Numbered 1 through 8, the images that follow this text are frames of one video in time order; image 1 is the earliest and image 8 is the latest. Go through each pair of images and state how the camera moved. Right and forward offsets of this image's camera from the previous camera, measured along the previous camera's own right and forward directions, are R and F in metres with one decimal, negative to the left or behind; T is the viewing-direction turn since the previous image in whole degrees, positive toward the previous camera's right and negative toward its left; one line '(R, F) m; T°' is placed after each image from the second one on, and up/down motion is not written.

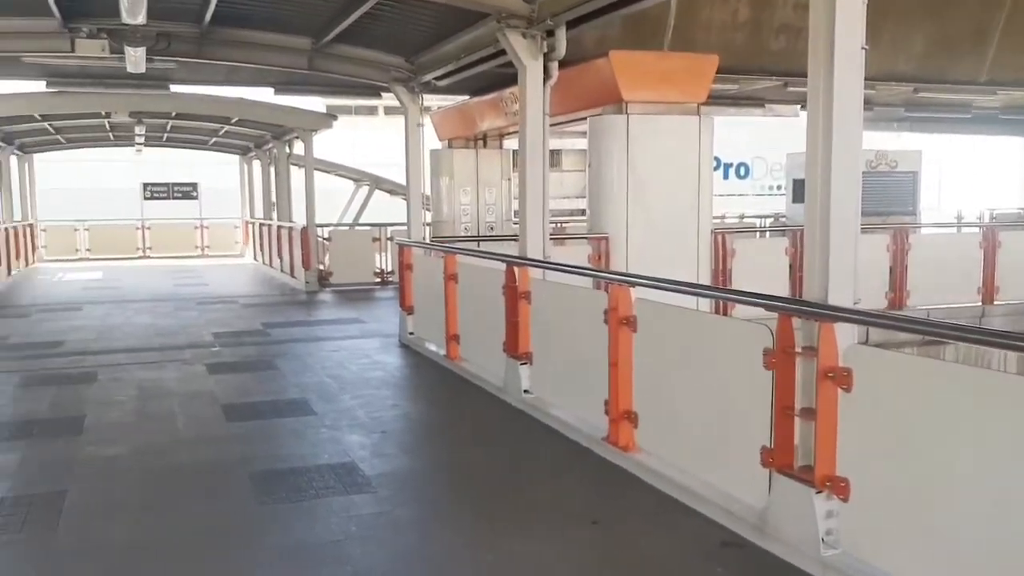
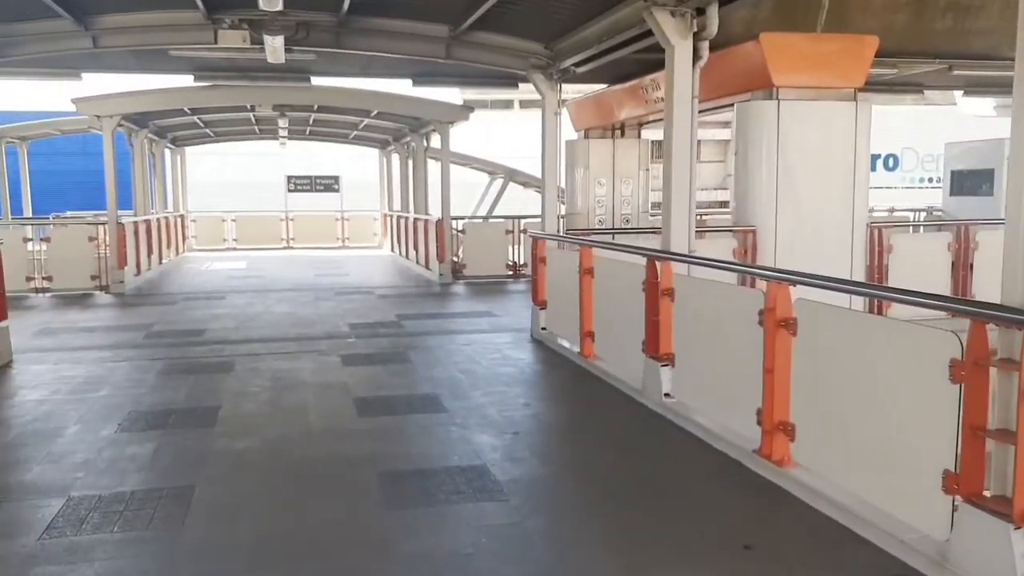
(-0.1, +0.5) m; -9°
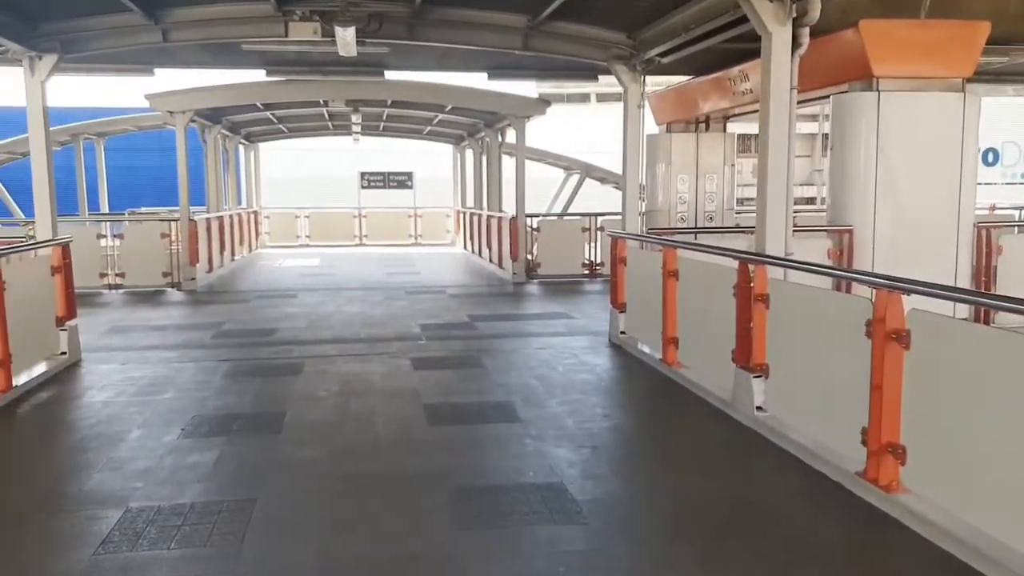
(-0.1, +0.4) m; -5°
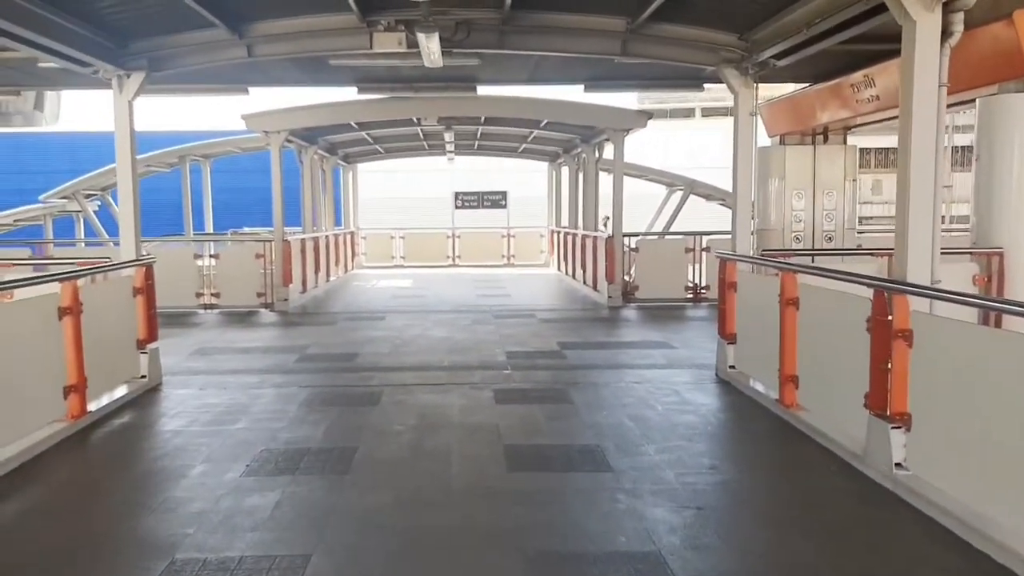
(0.0, +0.7) m; -7°
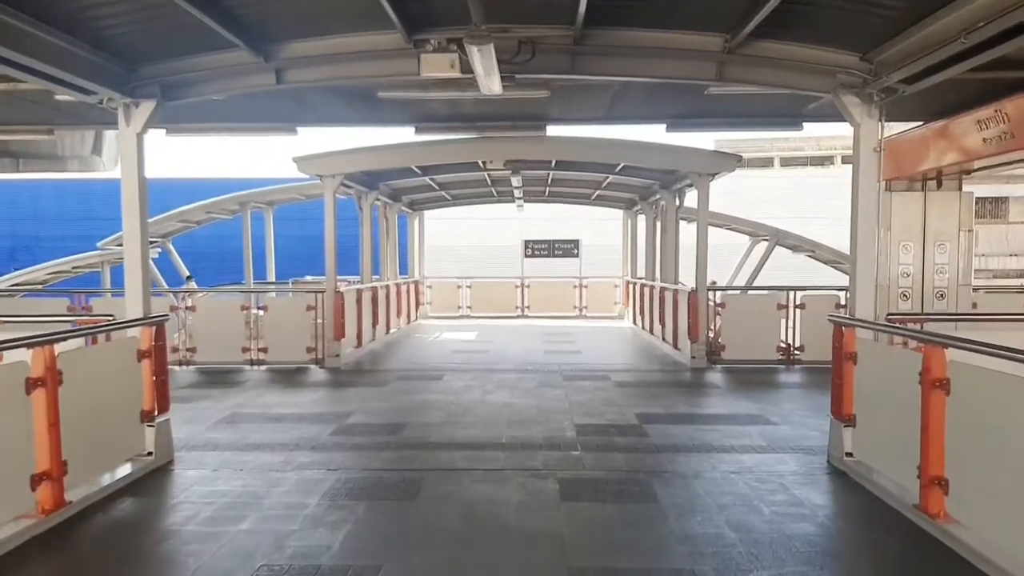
(0.0, +1.2) m; -5°
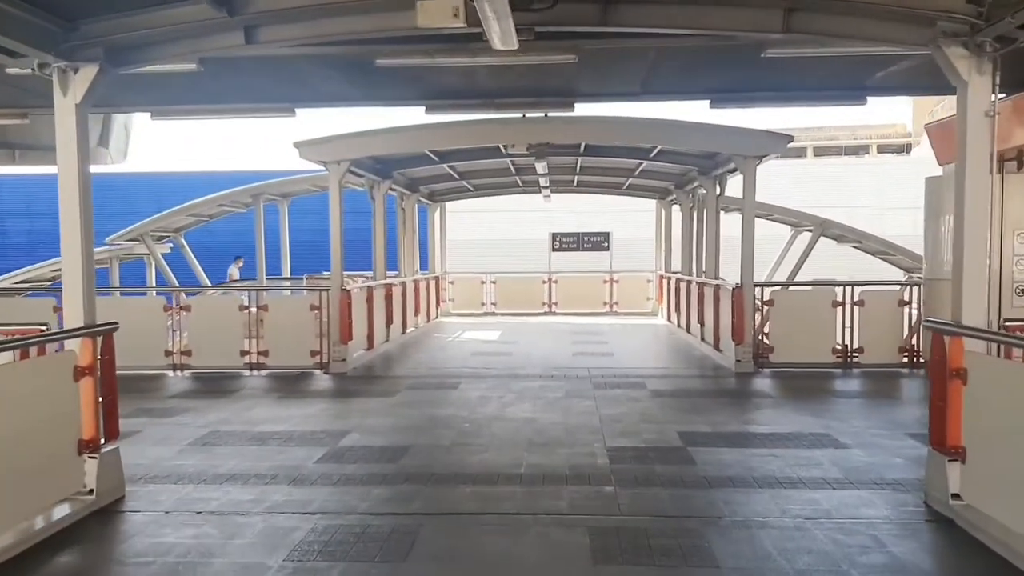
(+0.1, +1.2) m; -2°
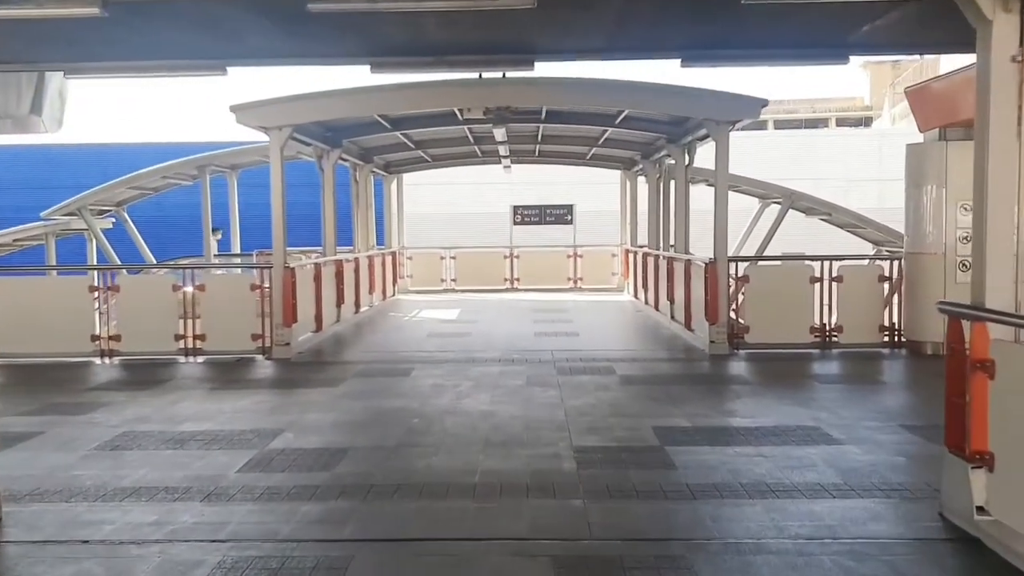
(+0.1, +0.8) m; +3°
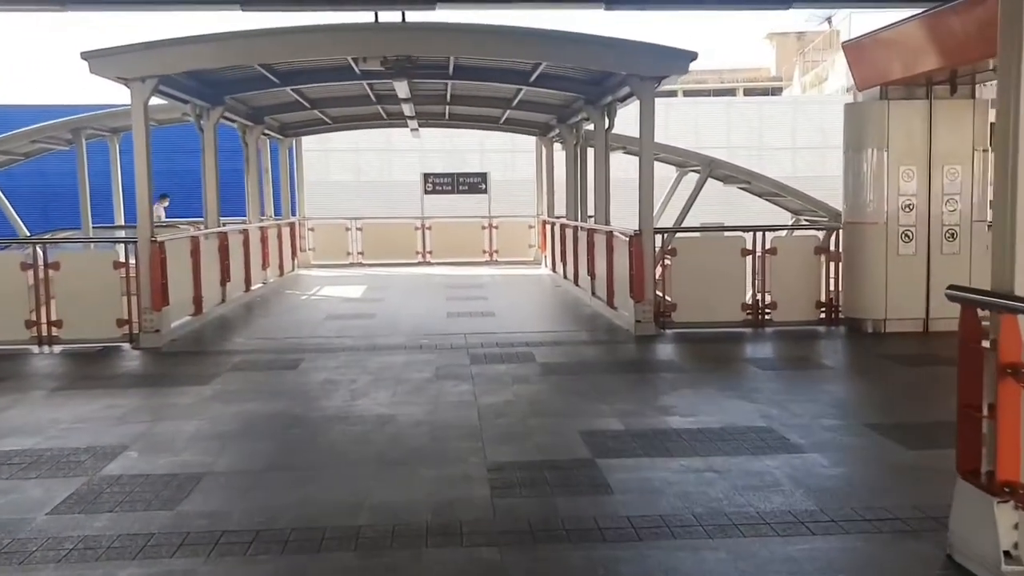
(+0.1, +1.1) m; +6°
